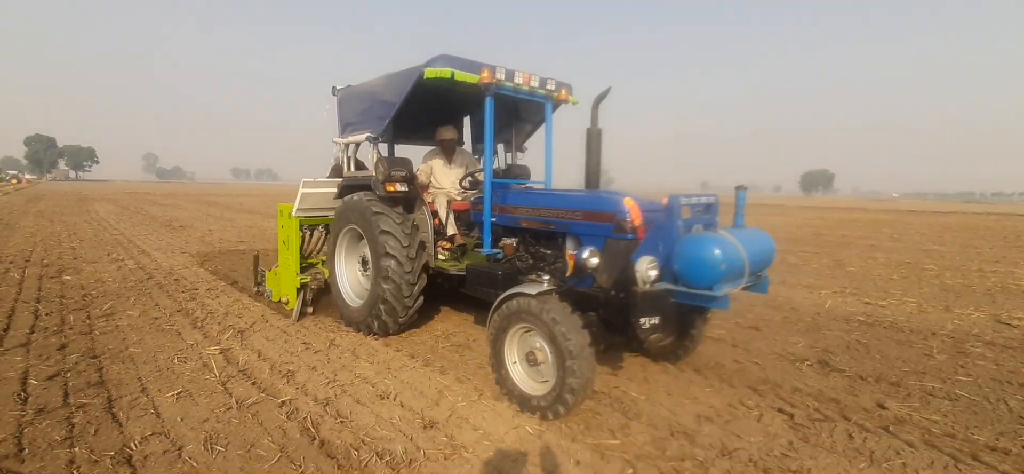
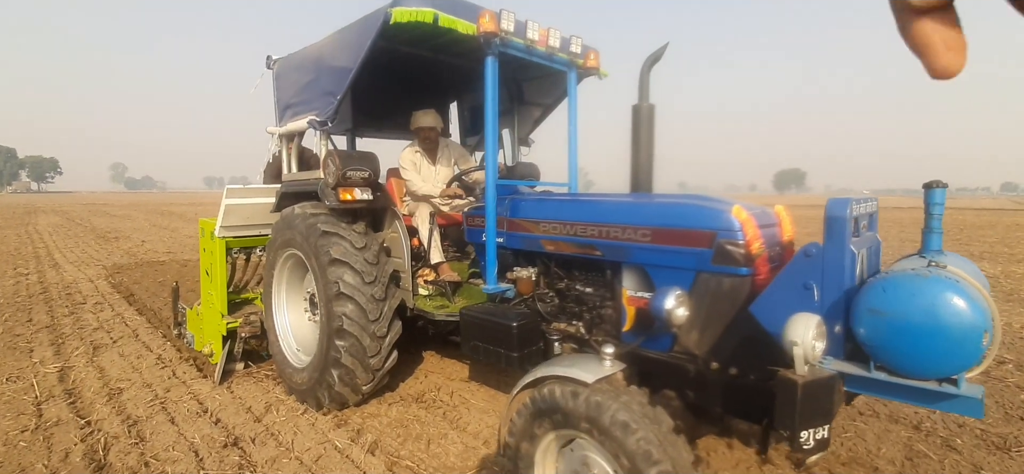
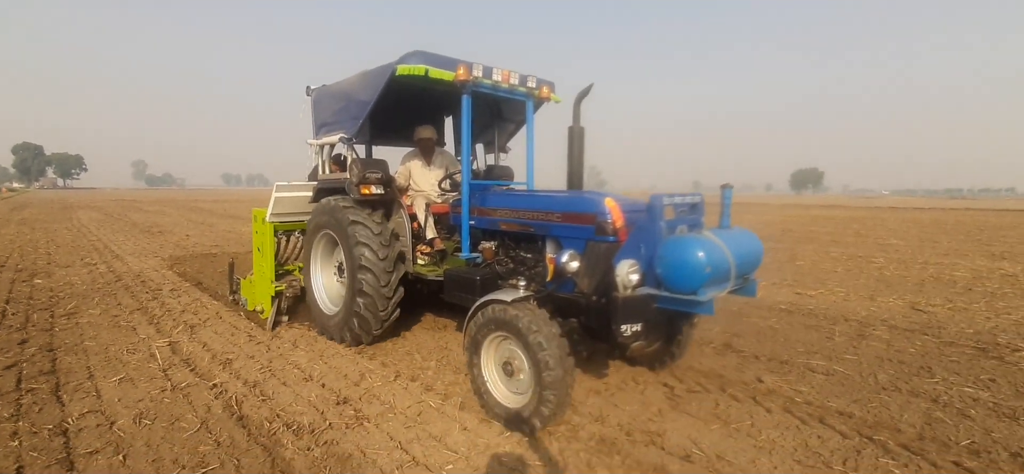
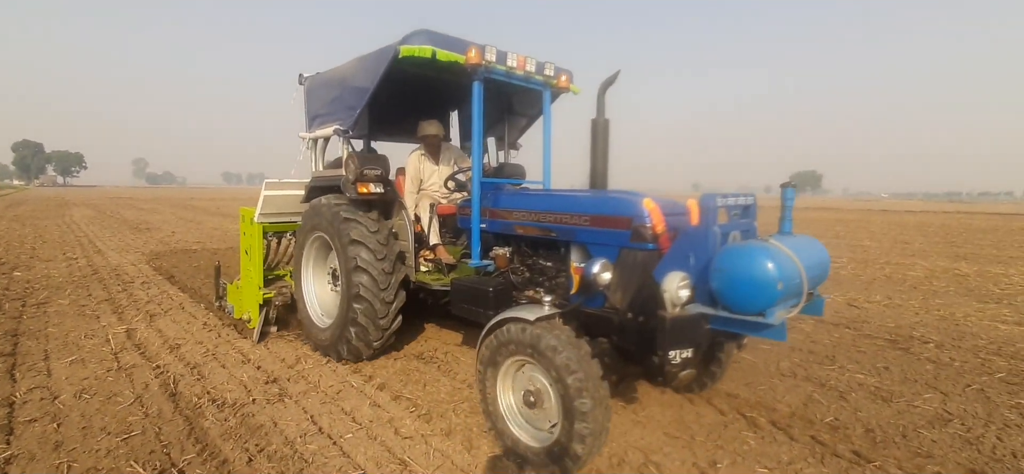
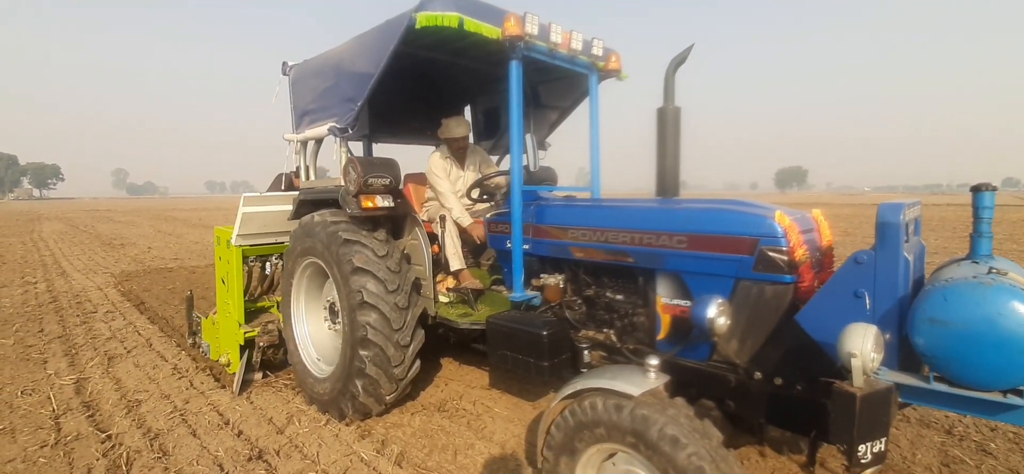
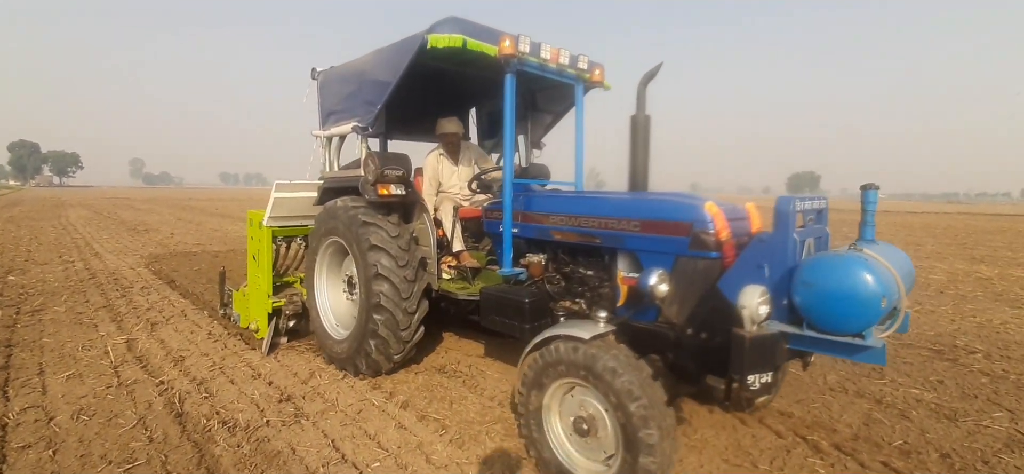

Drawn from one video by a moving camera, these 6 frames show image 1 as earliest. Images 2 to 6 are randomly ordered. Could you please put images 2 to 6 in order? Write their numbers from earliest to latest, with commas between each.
3, 4, 6, 2, 5
